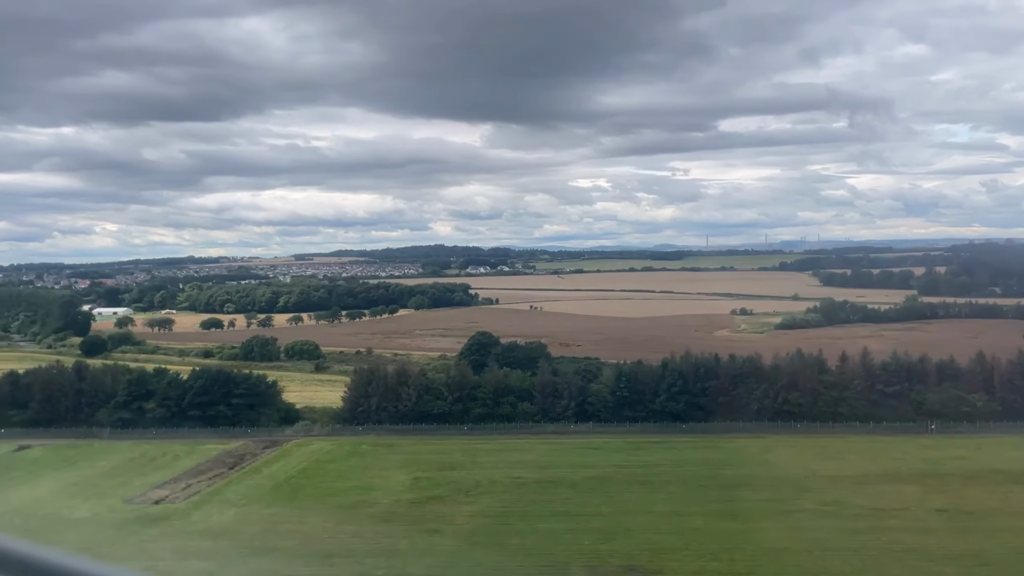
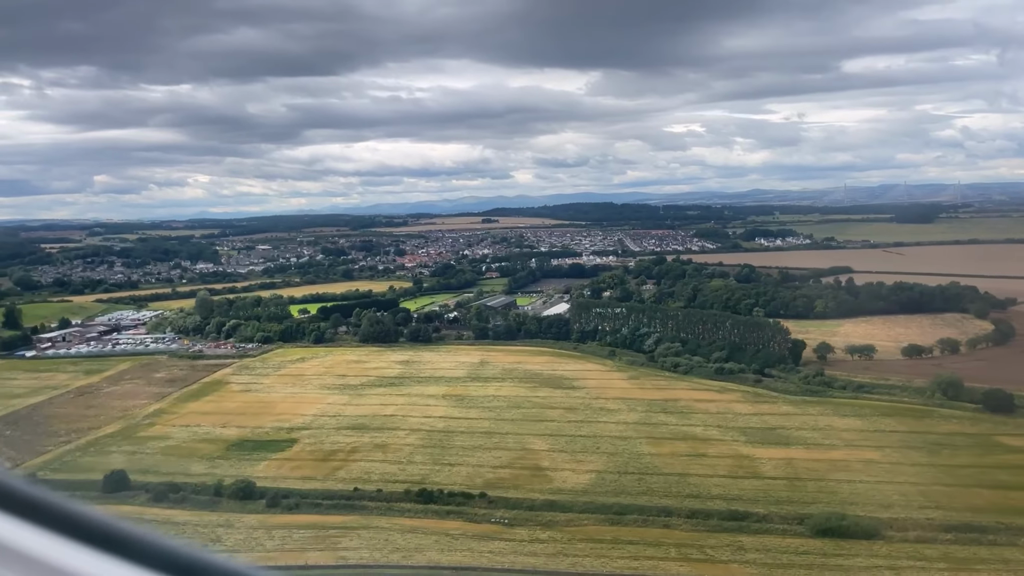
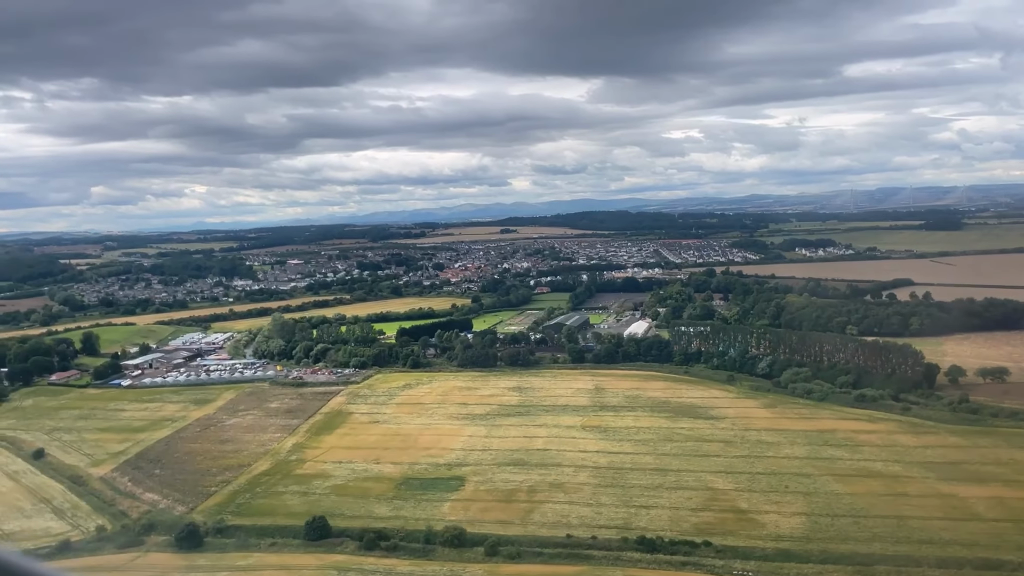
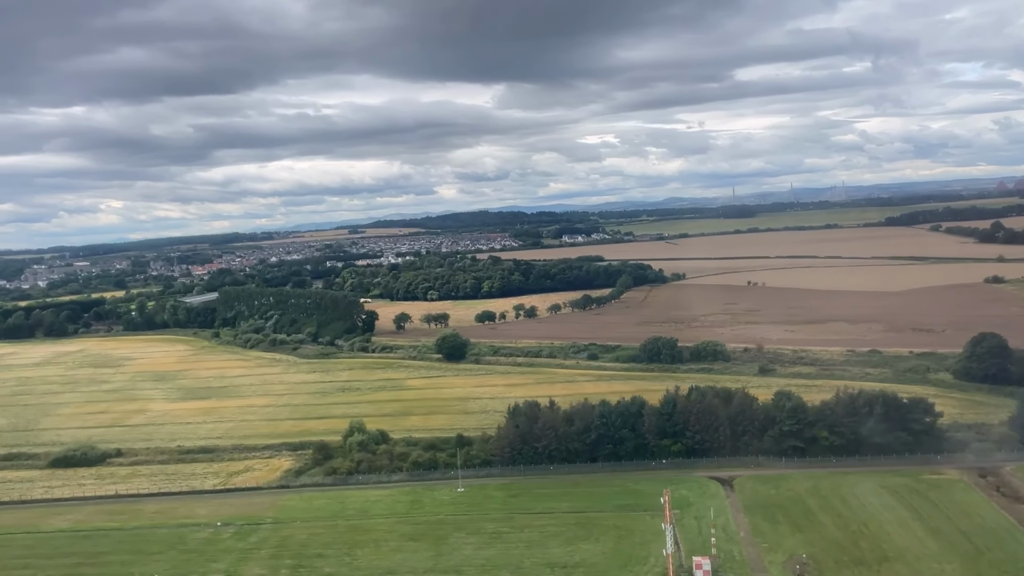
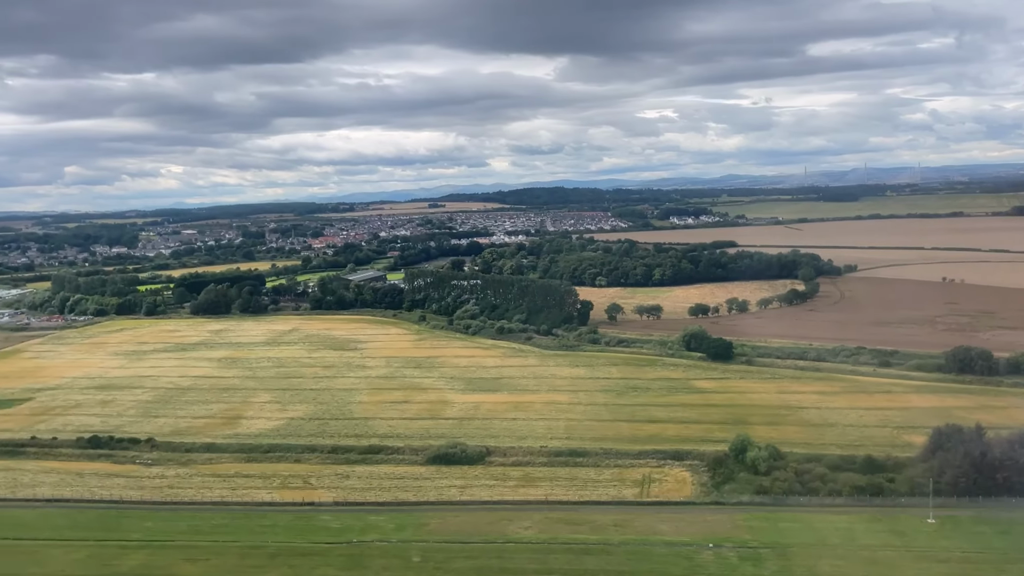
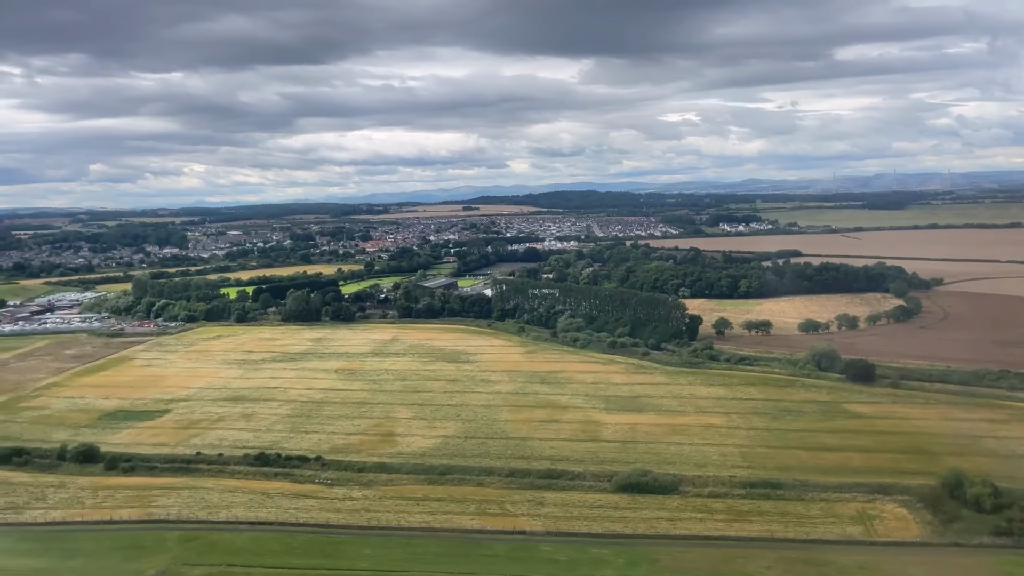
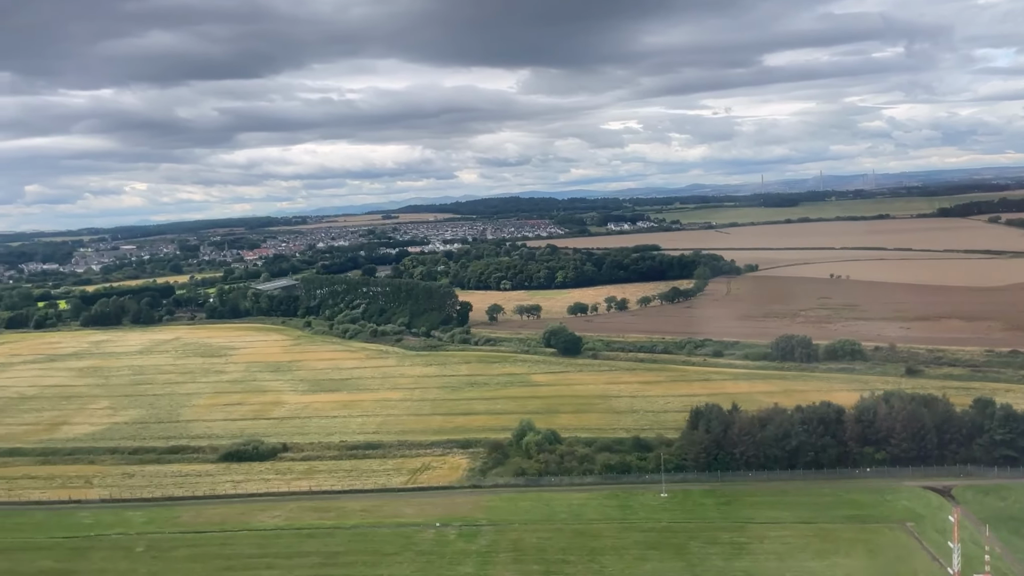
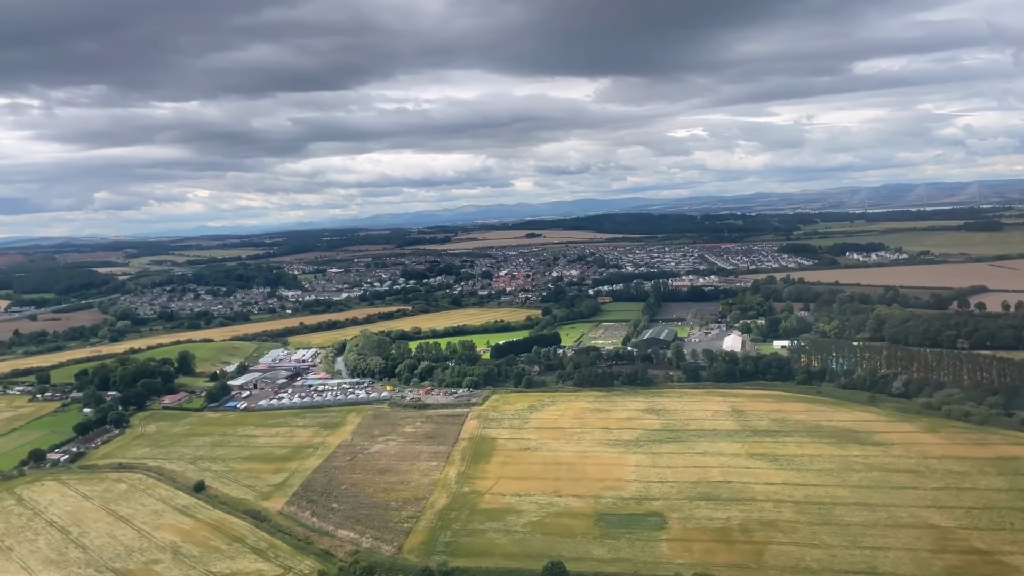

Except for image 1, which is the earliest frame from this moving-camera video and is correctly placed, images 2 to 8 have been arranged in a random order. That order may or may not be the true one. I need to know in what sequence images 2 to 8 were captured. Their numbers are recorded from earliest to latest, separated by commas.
4, 7, 5, 6, 2, 3, 8
